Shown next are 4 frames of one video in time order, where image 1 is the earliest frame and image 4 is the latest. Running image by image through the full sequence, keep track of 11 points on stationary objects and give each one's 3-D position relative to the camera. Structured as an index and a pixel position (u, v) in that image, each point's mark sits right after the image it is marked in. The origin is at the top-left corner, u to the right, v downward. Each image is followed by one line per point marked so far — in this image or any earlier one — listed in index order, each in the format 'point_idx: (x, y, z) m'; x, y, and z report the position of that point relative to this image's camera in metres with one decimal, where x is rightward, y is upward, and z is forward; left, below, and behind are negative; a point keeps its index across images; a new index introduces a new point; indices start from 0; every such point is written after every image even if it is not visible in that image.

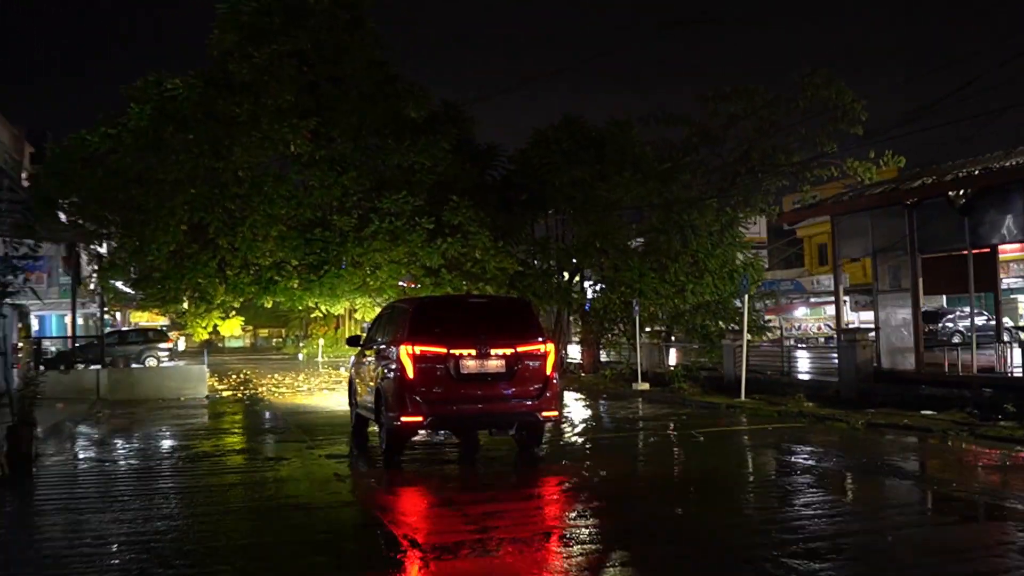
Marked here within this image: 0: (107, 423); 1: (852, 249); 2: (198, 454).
0: (-8.0, -2.7, +18.6) m
1: (+7.3, +0.8, +19.9) m
2: (-5.1, -2.6, +15.2) m
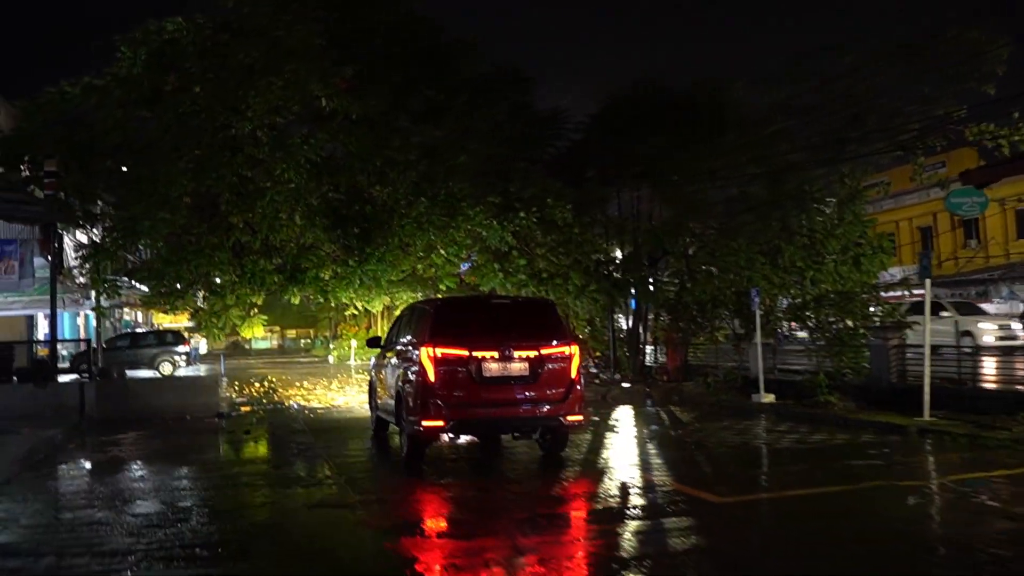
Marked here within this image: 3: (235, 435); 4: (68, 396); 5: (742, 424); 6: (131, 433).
0: (-6.4, -2.5, +14.2) m
1: (+8.9, +1.1, +15.1) m
2: (-3.5, -2.4, +10.8) m
3: (-4.7, -2.5, +16.0) m
4: (-8.1, -1.9, +16.9) m
5: (+3.9, -2.3, +15.8) m
6: (-6.5, -2.4, +15.8) m
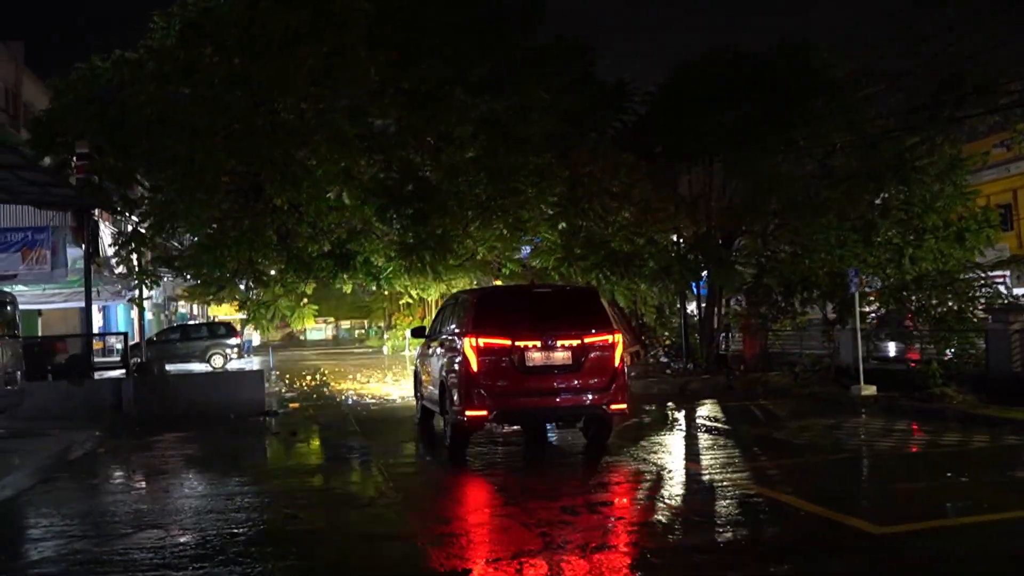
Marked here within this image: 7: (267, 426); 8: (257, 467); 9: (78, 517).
0: (-5.4, -2.4, +13.0) m
1: (+9.9, +1.5, +13.0) m
2: (-2.7, -2.2, +9.4) m
3: (-3.6, -2.3, +14.6) m
4: (-6.9, -1.8, +15.7) m
5: (+5.0, -2.0, +14.0) m
6: (-5.4, -2.3, +14.6) m
7: (-4.0, -2.2, +15.4) m
8: (-3.2, -2.3, +11.9) m
9: (-3.9, -2.3, +8.3) m
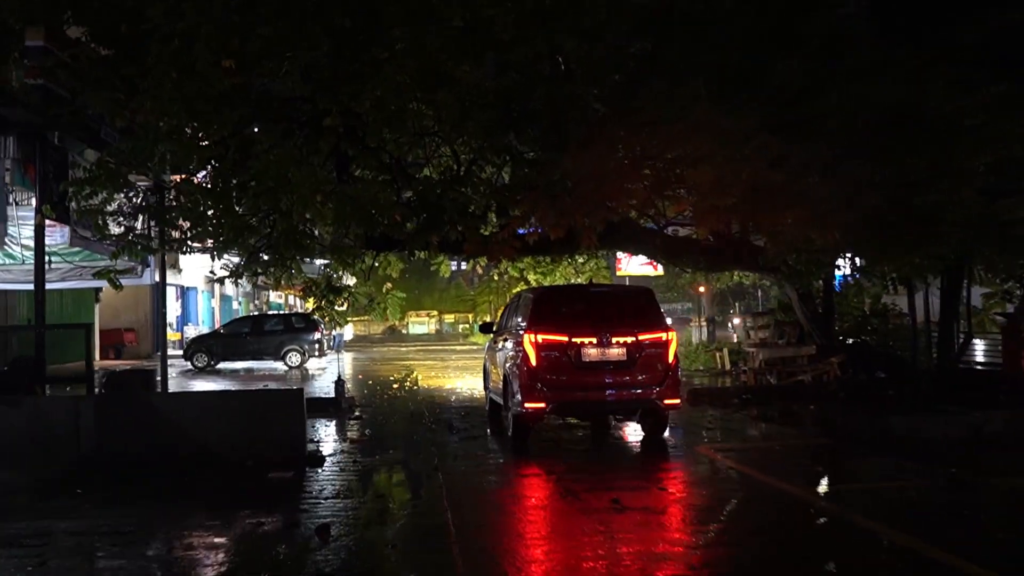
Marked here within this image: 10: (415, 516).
0: (-3.7, -2.1, +7.2) m
1: (+11.5, +1.6, +5.5) m
2: (-1.4, -2.0, +3.3) m
3: (-1.7, -2.0, +8.6) m
4: (-4.8, -1.4, +10.1) m
5: (+6.7, -1.8, +7.0) m
6: (-3.5, -1.9, +8.8) m
7: (-2.1, -1.9, +9.5) m
8: (-1.6, -2.0, +5.8) m
9: (-2.7, -2.0, +2.4) m
10: (-0.9, -2.0, +7.7) m
